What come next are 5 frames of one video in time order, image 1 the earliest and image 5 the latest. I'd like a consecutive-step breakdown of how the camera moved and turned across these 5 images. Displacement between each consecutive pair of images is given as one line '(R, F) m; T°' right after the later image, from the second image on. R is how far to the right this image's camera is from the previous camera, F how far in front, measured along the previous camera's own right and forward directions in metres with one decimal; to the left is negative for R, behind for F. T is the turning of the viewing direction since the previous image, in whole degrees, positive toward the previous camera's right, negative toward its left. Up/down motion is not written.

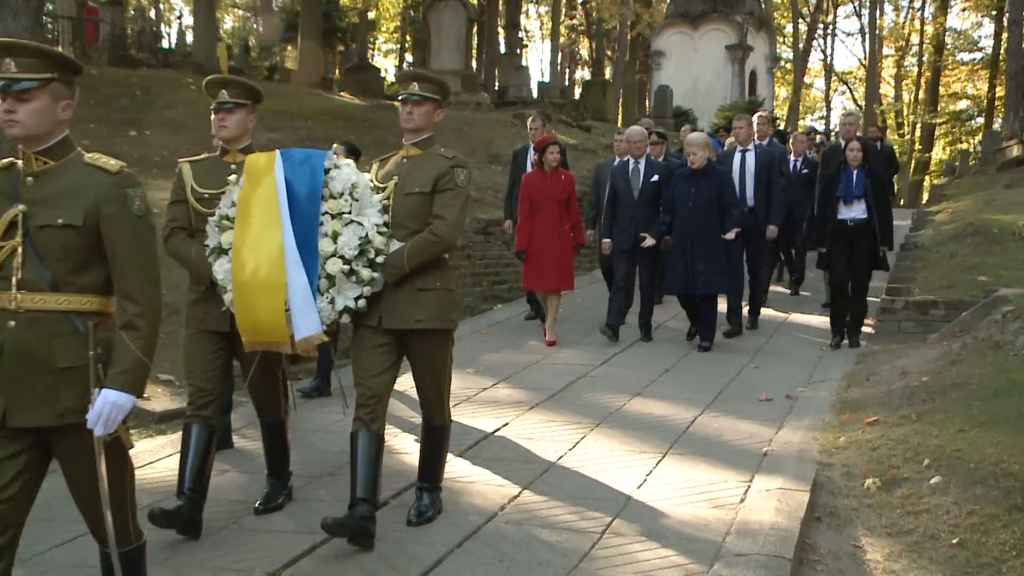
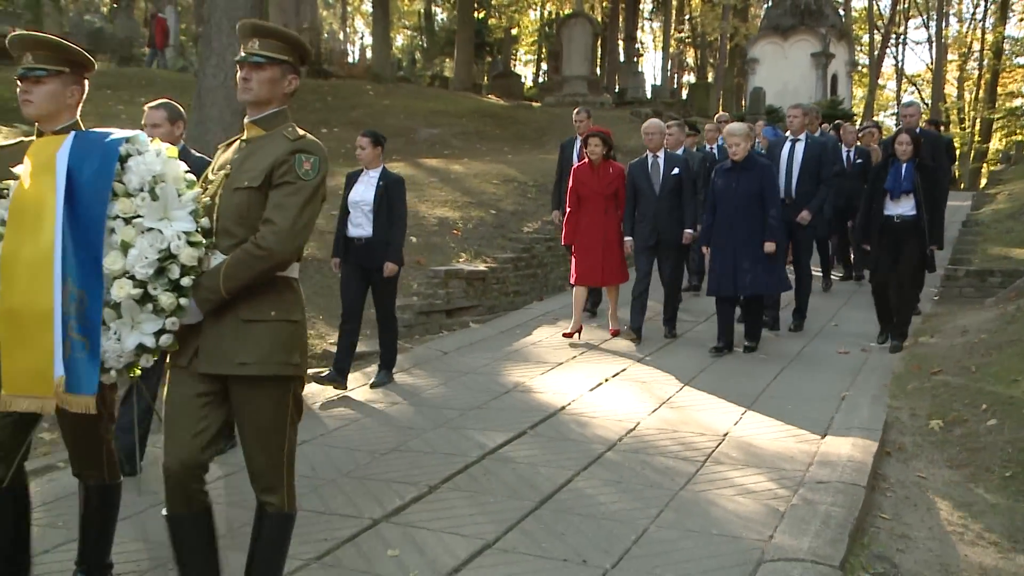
(+0.1, -1.0) m; -6°
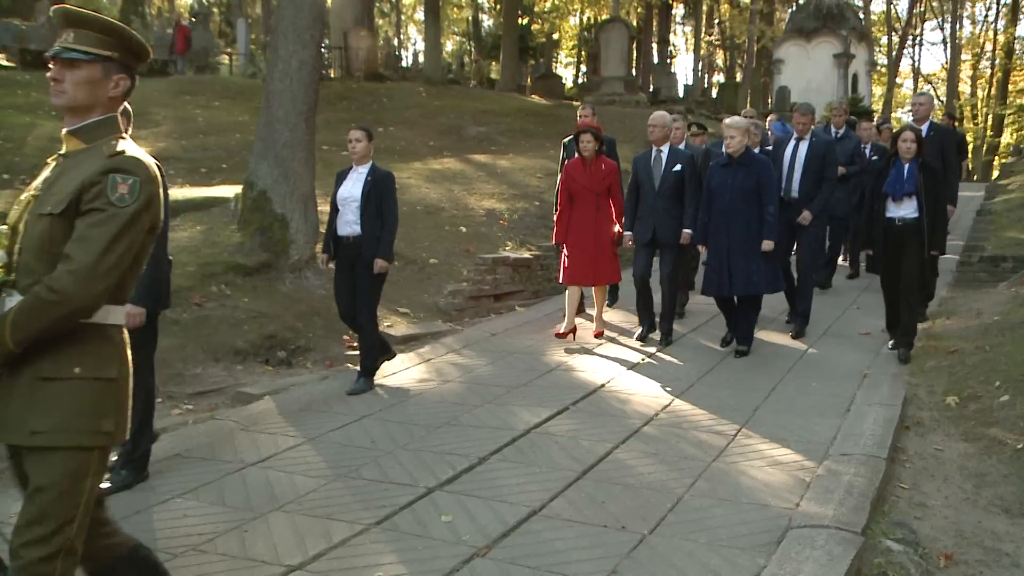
(0.0, -0.4) m; -2°
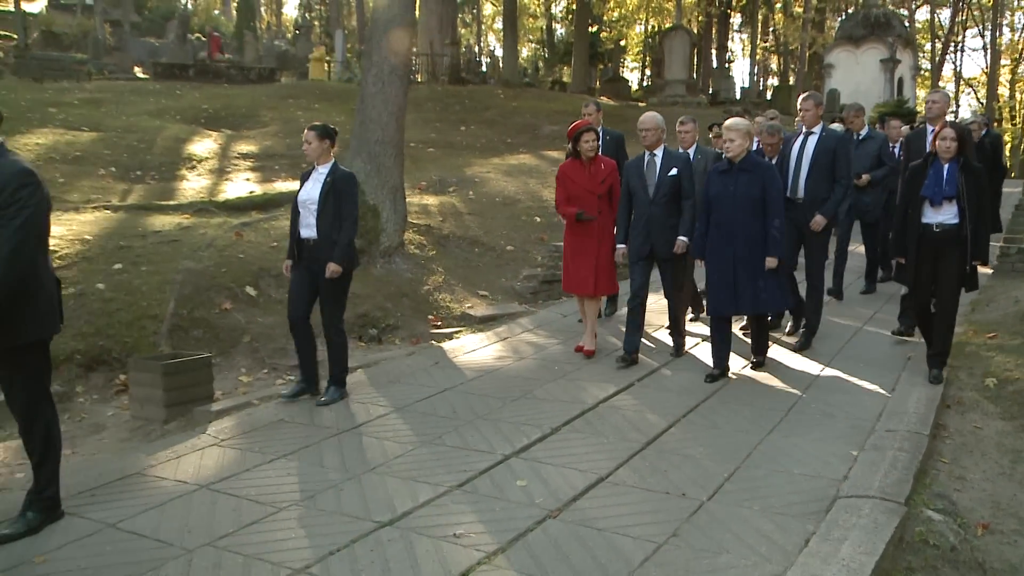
(0.0, -0.6) m; -3°
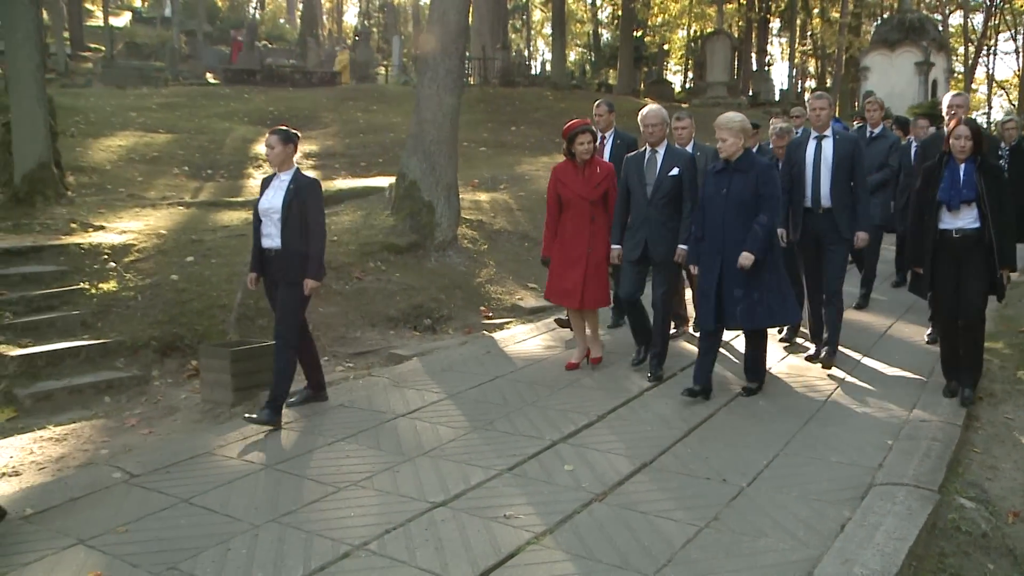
(0.0, -0.3) m; -2°
